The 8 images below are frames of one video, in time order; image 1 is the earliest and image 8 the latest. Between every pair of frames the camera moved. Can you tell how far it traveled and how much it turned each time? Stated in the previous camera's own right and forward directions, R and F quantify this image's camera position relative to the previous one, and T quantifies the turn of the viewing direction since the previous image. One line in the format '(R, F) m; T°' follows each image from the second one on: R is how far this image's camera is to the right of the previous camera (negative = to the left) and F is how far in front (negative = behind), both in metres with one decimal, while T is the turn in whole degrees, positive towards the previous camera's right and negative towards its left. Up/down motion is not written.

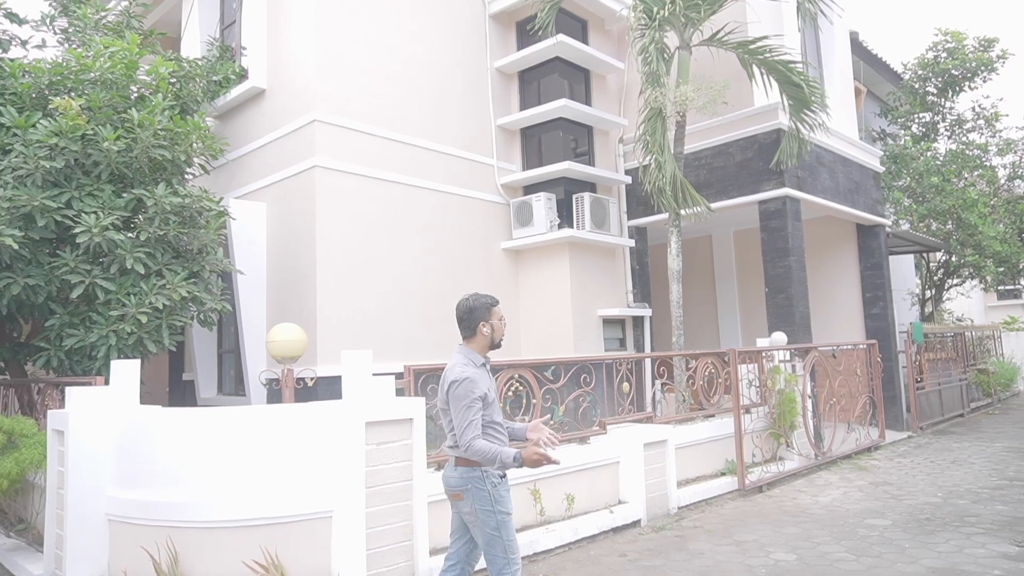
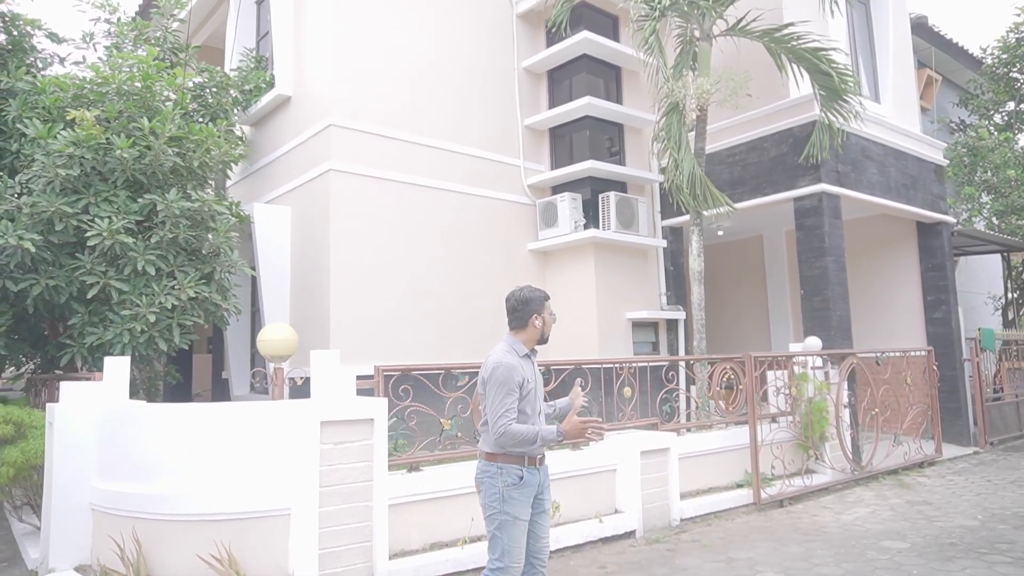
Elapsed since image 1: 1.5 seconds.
(+0.8, +0.2) m; -7°
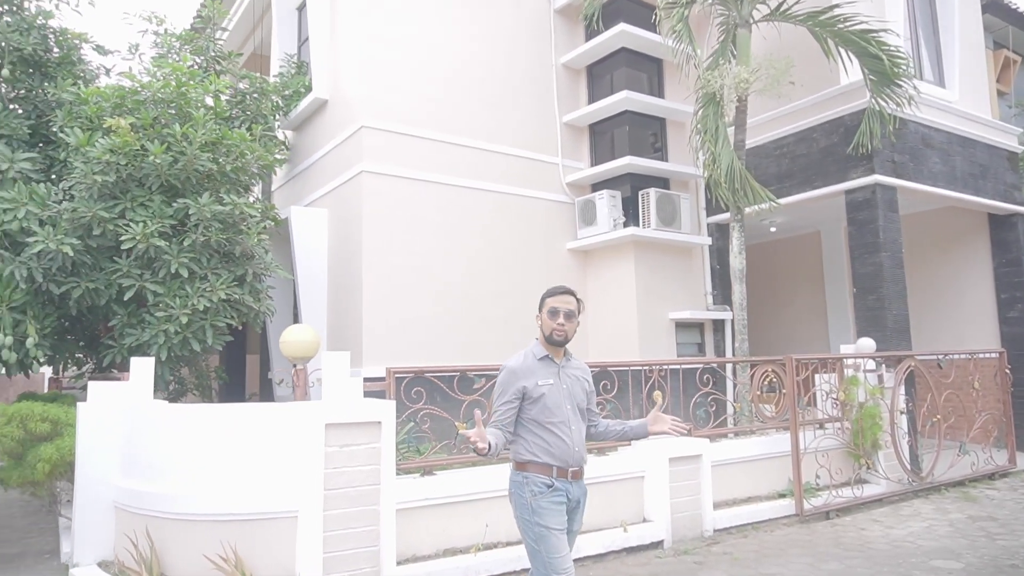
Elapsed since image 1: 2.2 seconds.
(+0.4, +0.2) m; -5°
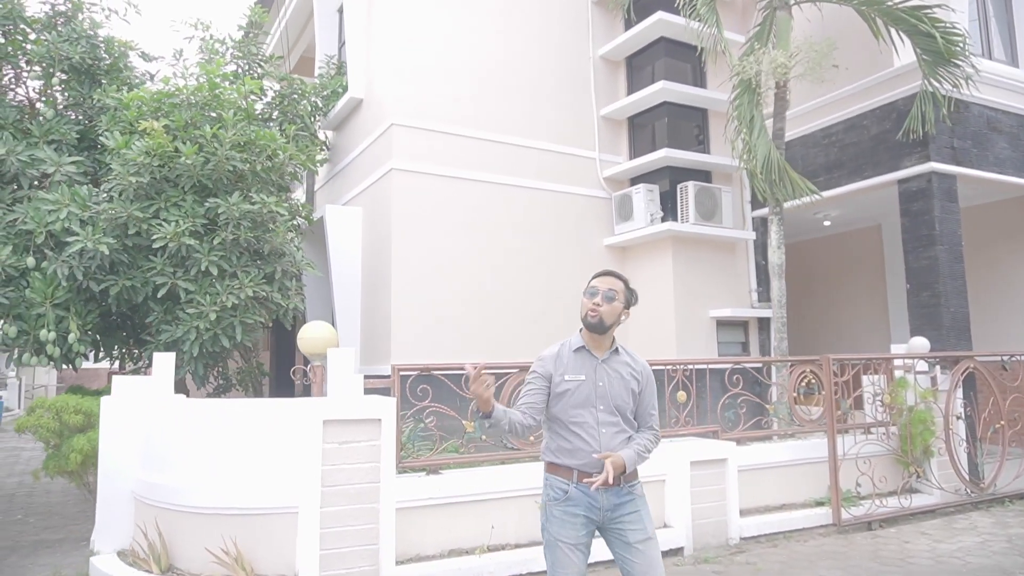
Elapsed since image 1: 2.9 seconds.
(+0.4, +0.1) m; -6°
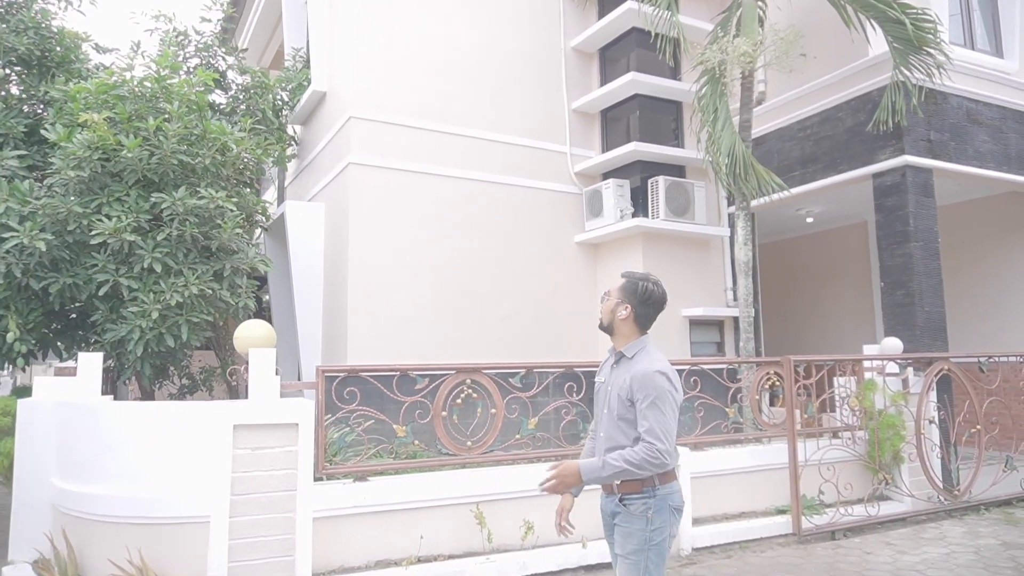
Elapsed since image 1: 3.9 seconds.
(+0.5, +0.3) m; -1°
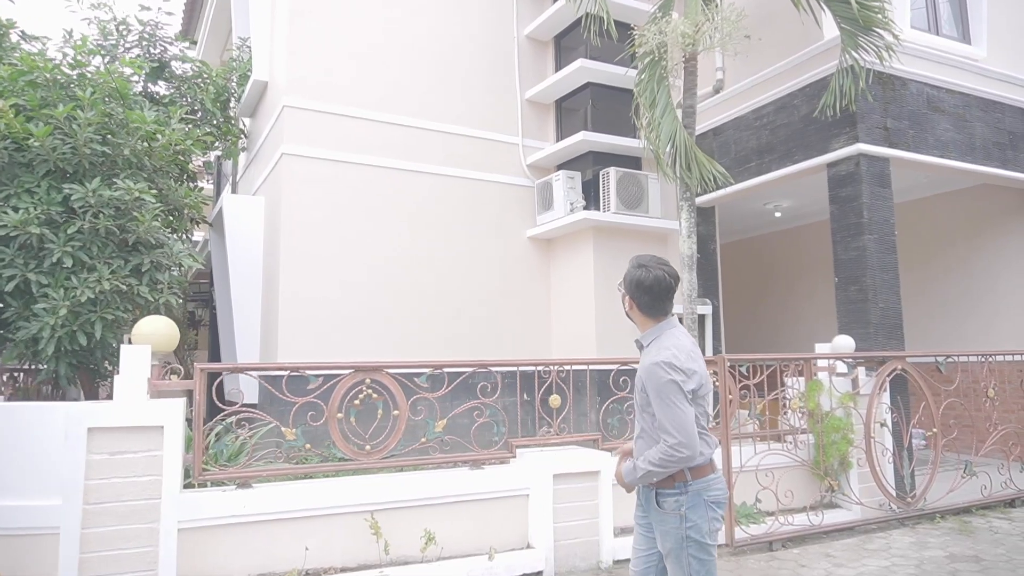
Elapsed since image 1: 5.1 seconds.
(+0.7, +0.3) m; 0°
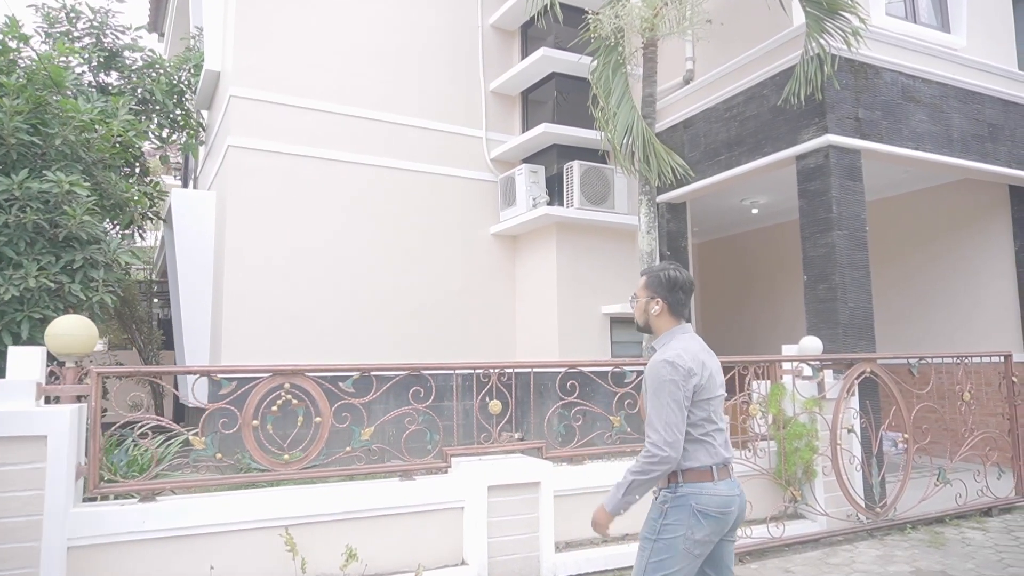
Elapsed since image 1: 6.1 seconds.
(+0.4, +0.3) m; 0°
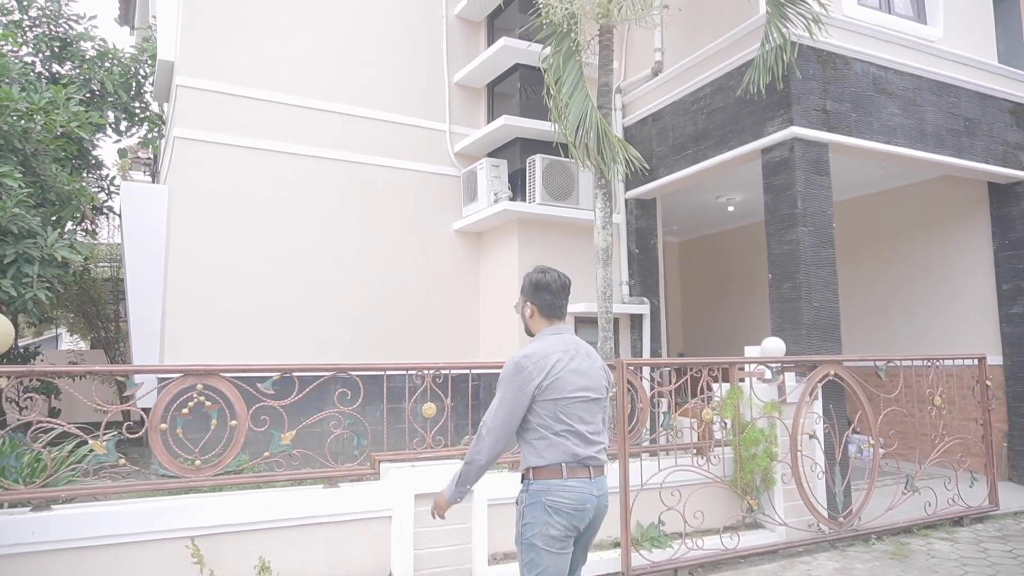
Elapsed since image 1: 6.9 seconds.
(+0.4, +0.3) m; 0°
